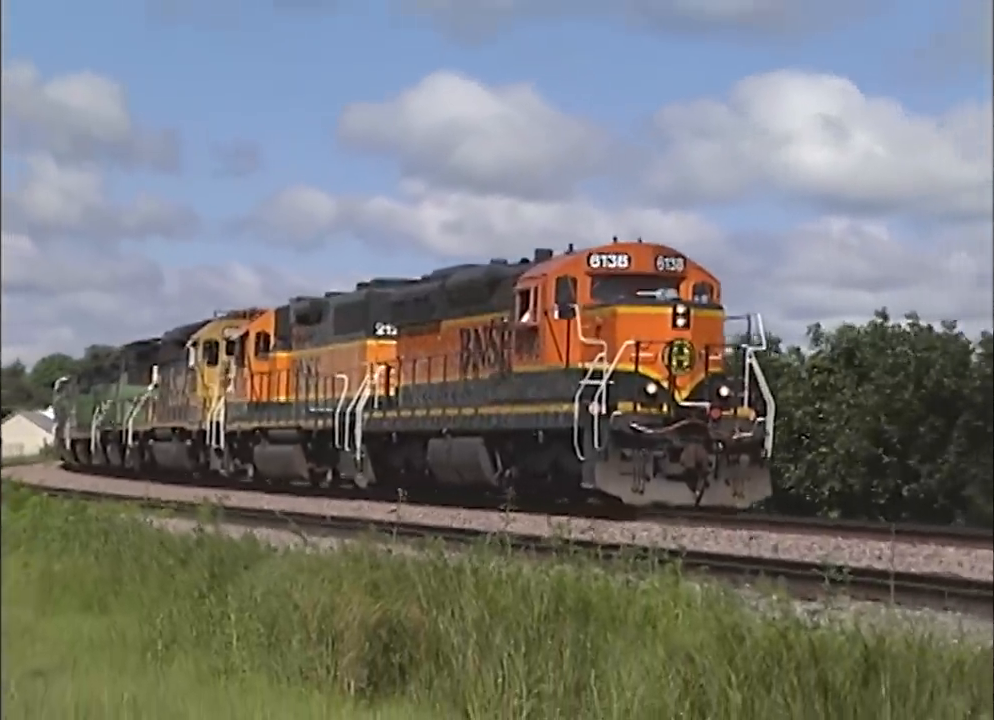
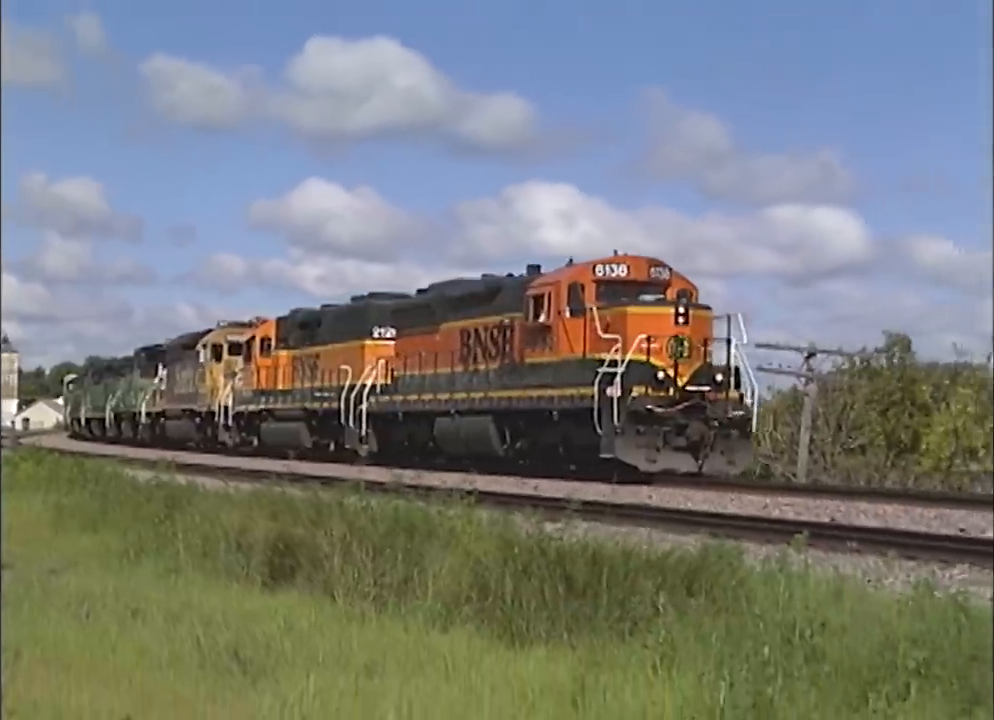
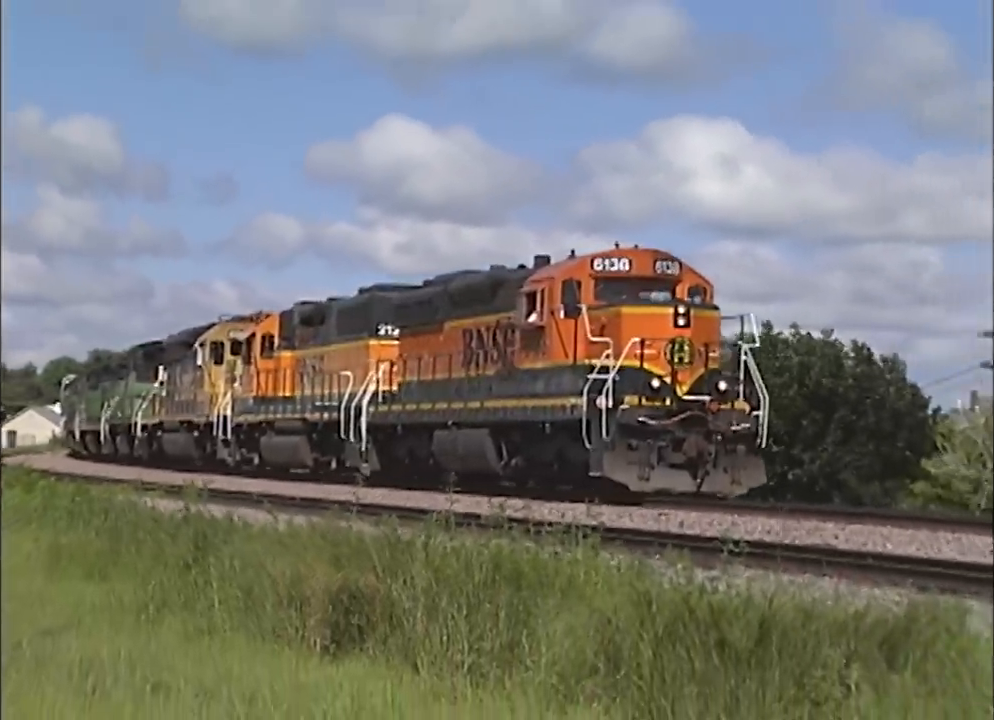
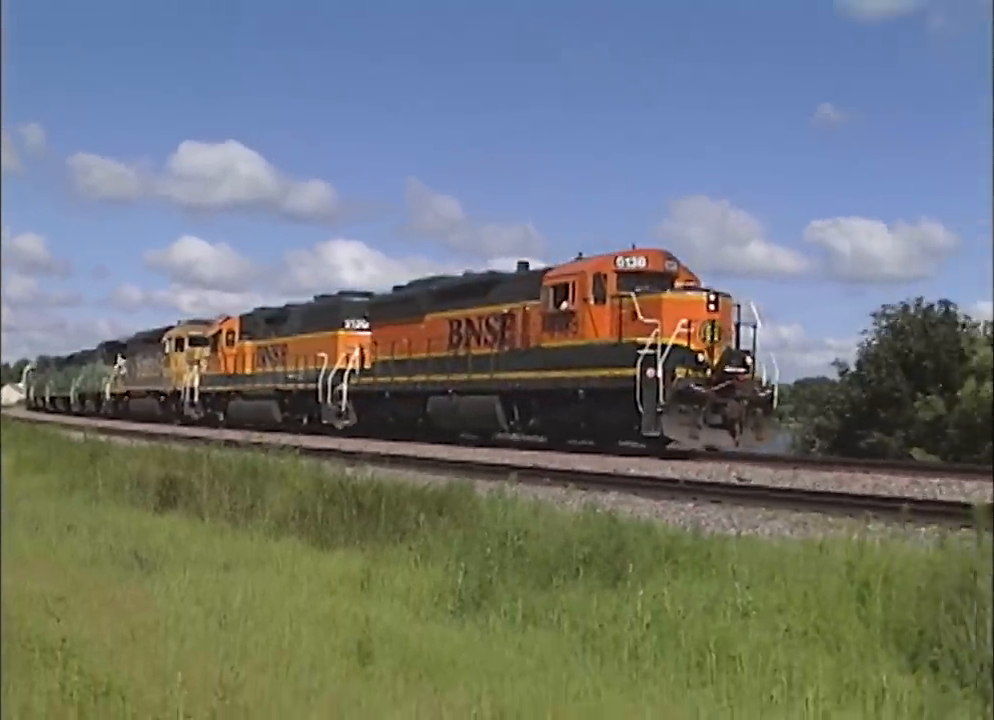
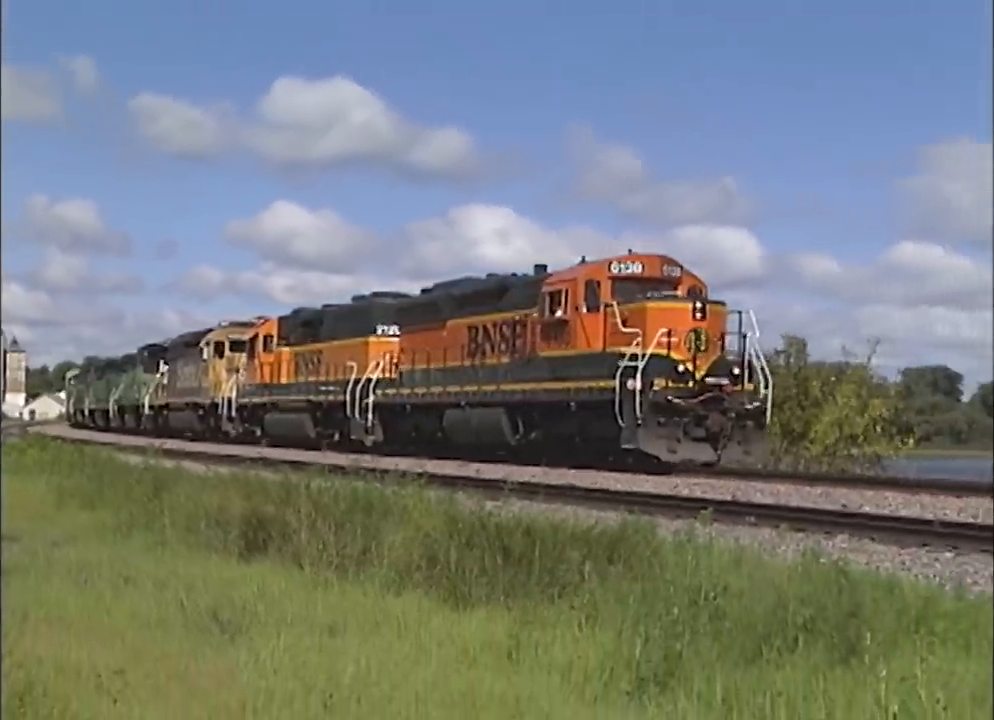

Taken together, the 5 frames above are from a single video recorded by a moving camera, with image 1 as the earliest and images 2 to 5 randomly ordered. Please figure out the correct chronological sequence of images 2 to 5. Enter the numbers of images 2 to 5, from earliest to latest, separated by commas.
3, 2, 5, 4
